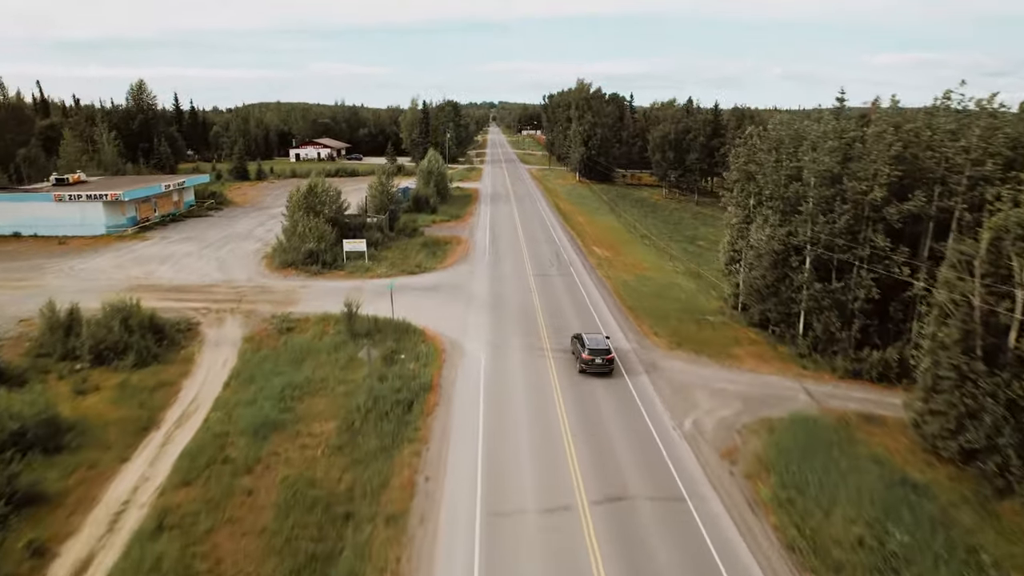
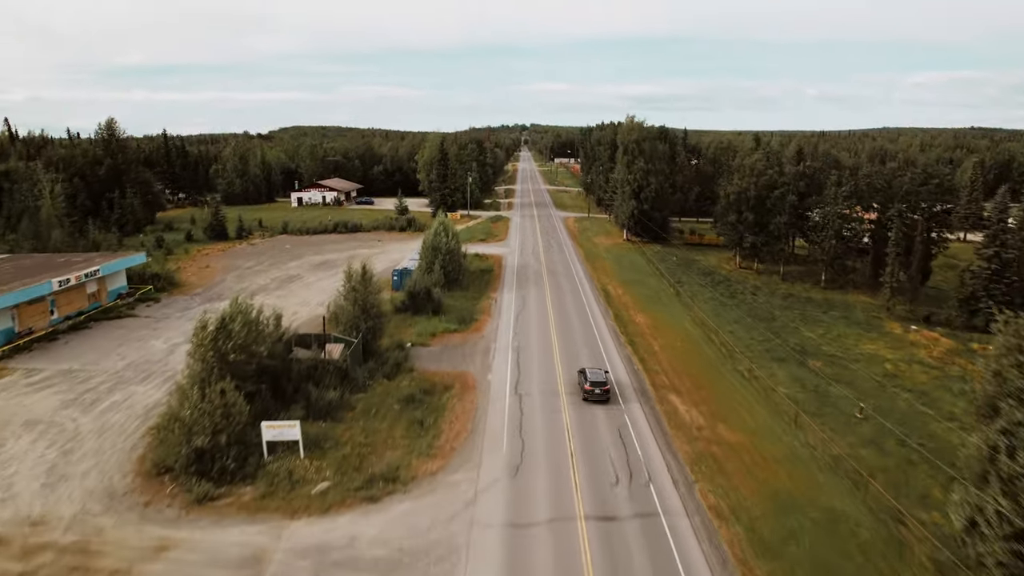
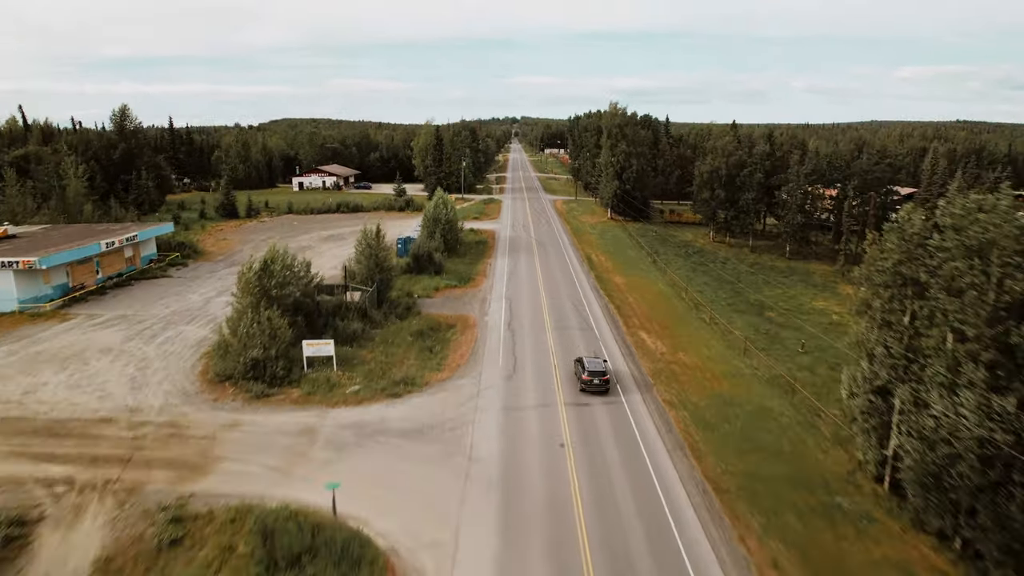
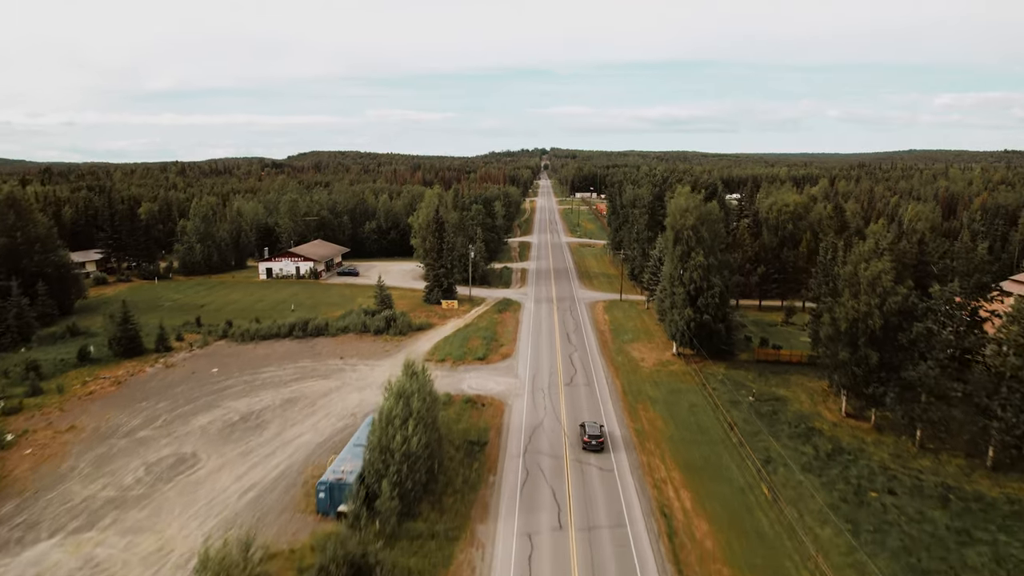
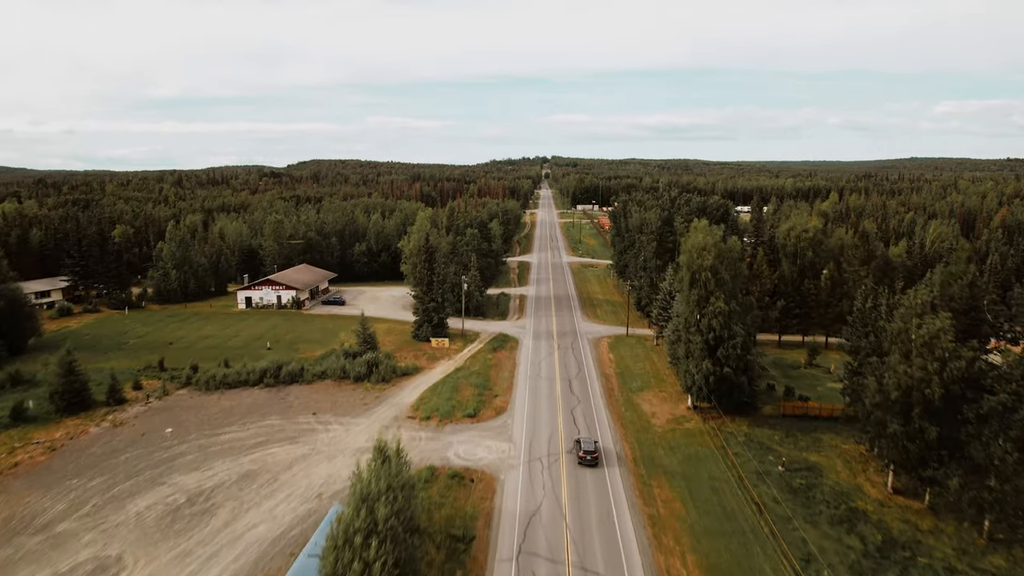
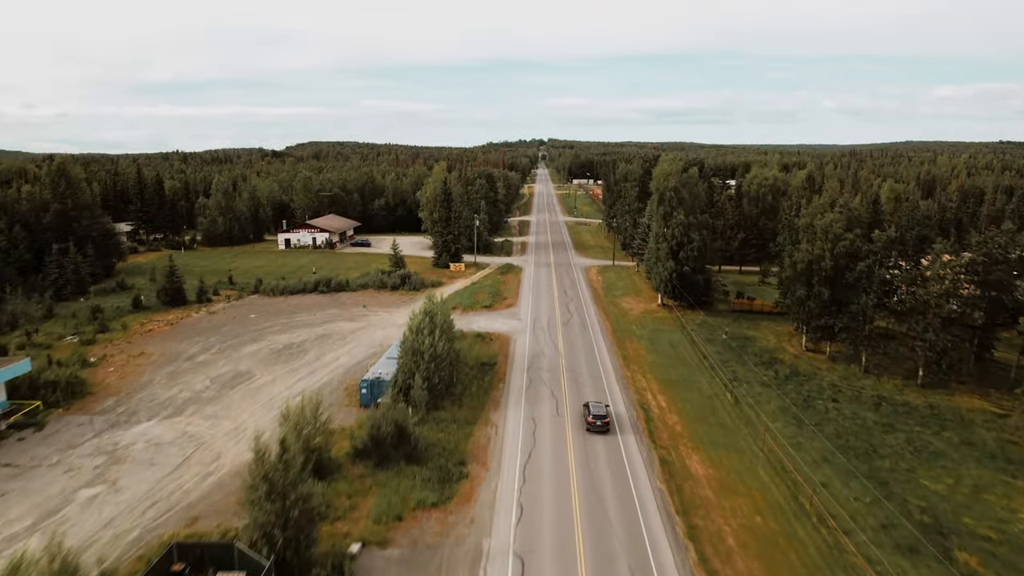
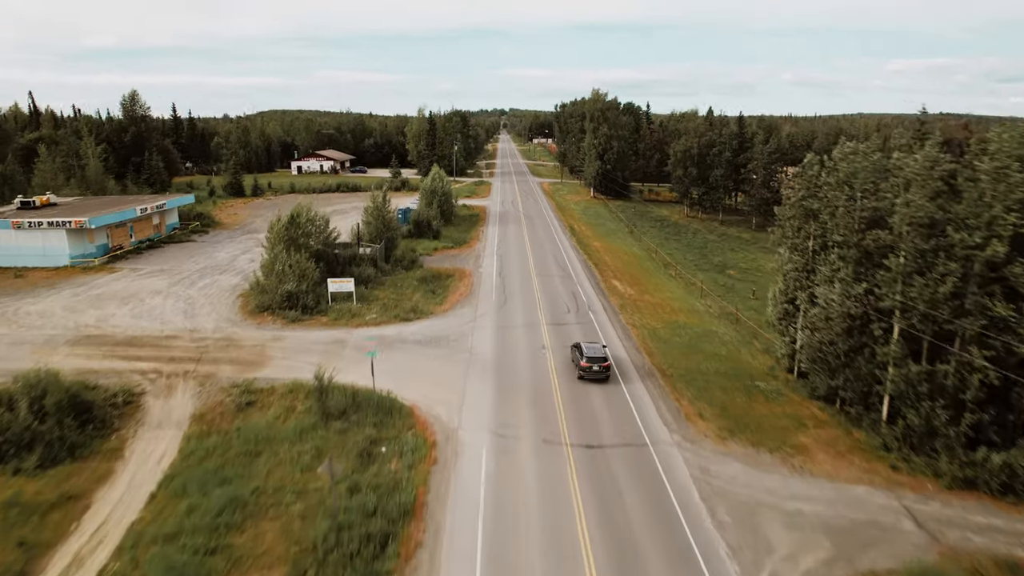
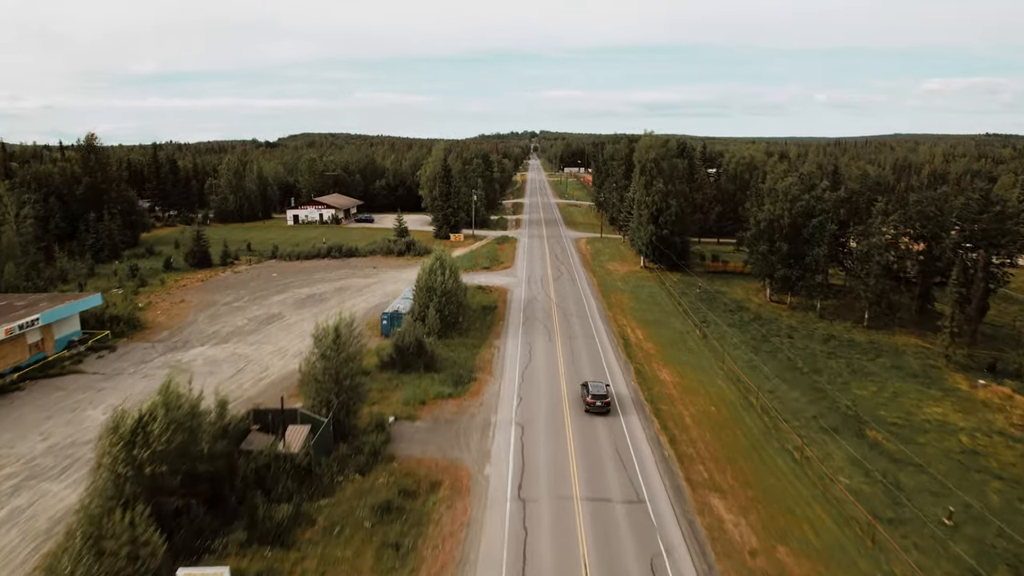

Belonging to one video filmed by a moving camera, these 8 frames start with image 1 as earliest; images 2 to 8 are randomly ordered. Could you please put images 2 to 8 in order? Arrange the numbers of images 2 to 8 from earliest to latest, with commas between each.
7, 3, 2, 8, 6, 4, 5
